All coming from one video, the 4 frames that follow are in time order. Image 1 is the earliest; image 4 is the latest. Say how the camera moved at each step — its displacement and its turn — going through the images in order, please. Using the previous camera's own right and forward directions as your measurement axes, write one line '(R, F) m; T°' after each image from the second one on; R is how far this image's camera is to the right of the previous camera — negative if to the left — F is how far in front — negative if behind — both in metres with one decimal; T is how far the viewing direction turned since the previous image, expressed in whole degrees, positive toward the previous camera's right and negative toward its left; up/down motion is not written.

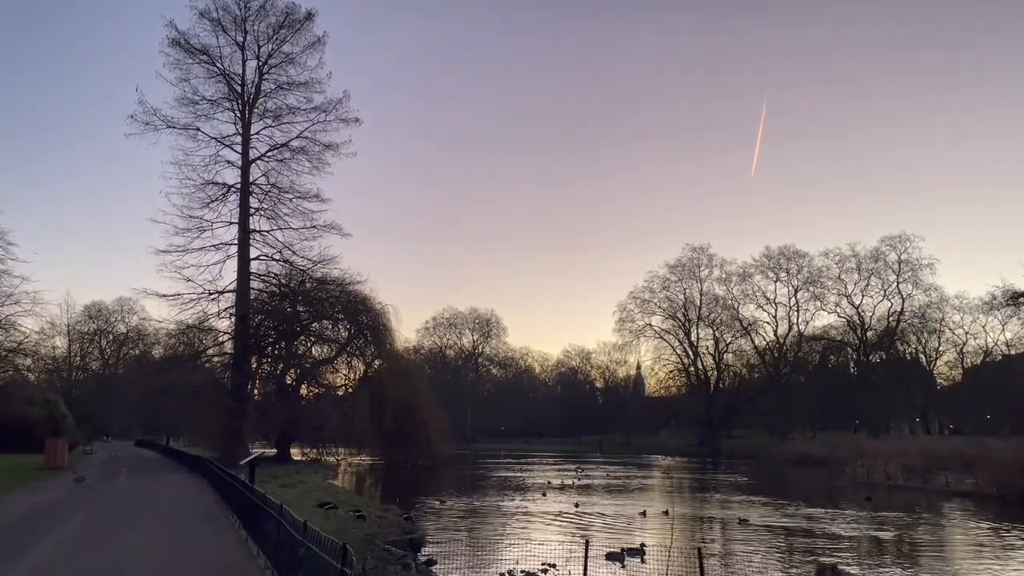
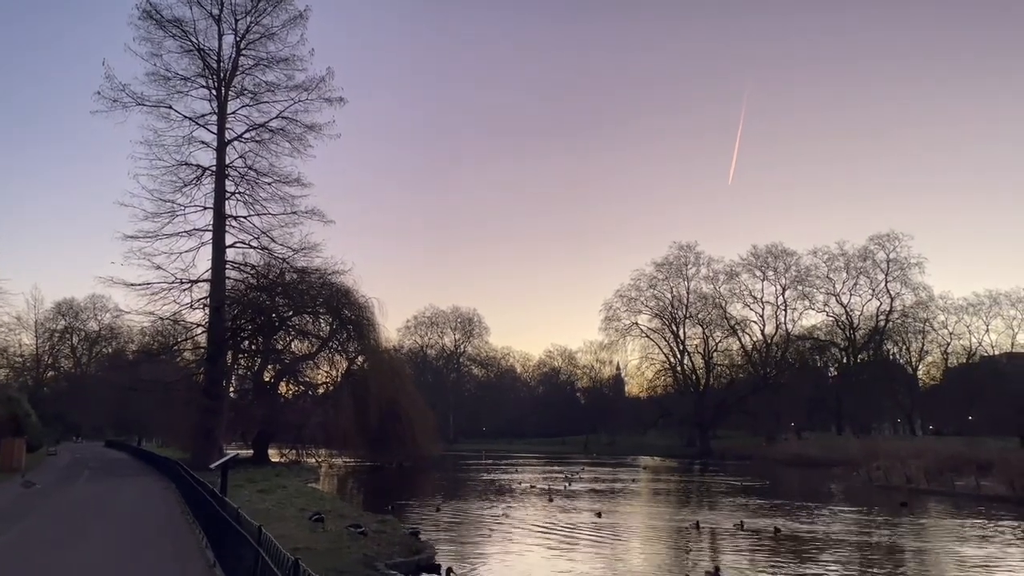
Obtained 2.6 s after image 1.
(-0.3, +1.2) m; +1°
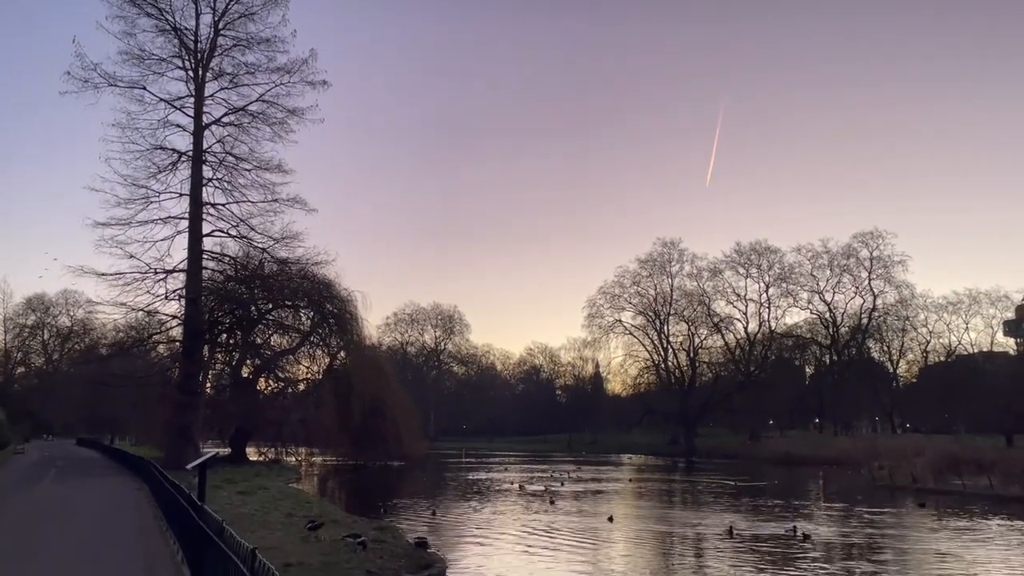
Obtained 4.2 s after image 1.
(-0.2, +0.7) m; +1°
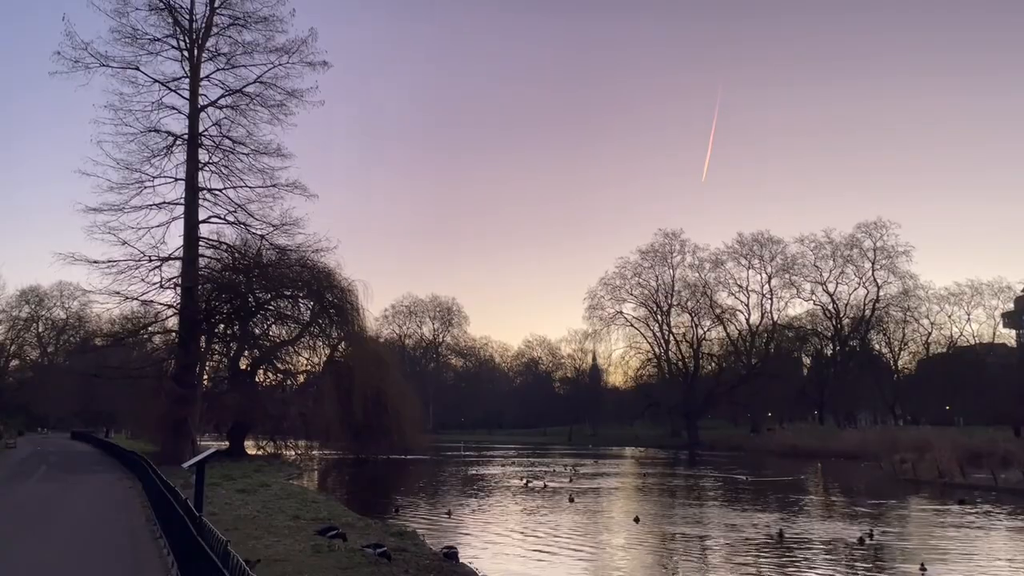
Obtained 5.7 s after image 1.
(-0.2, +0.6) m; 0°
